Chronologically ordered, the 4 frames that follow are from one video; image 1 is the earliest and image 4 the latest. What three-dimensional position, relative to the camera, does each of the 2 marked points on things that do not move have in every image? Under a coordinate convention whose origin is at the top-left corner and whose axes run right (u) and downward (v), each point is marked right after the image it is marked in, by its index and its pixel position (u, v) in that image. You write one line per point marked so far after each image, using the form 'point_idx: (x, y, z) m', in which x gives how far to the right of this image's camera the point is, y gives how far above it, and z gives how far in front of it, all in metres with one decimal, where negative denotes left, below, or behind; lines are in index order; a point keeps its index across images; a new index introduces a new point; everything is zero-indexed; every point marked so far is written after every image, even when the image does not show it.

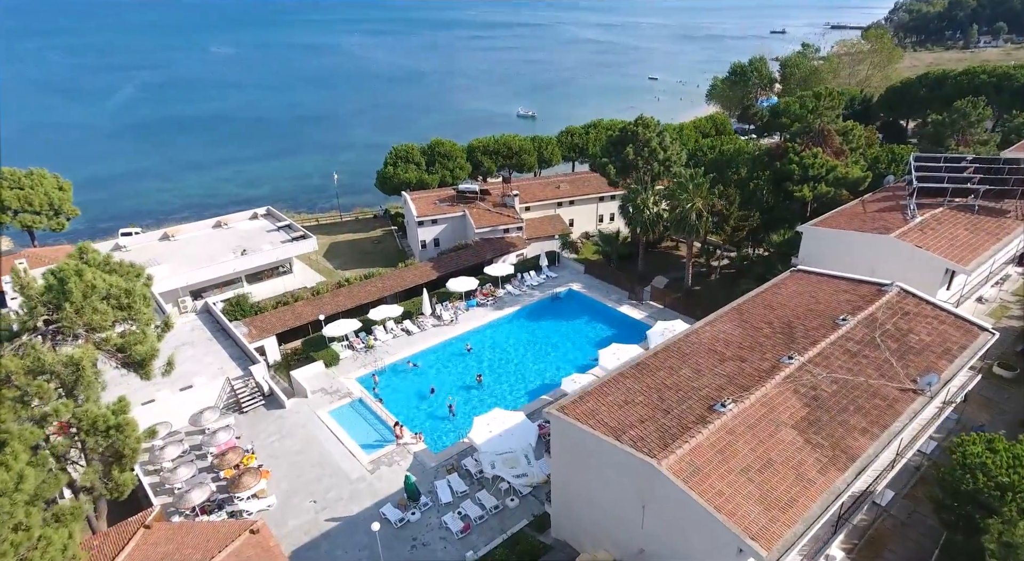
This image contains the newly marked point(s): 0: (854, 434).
0: (+11.6, -5.2, +20.0) m
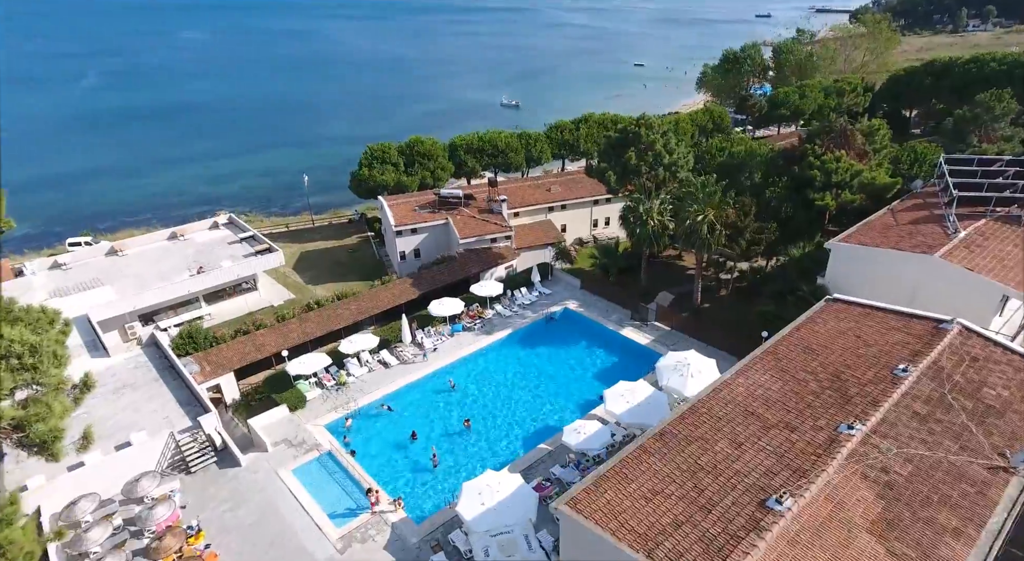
0: (+11.6, -6.9, +15.8) m
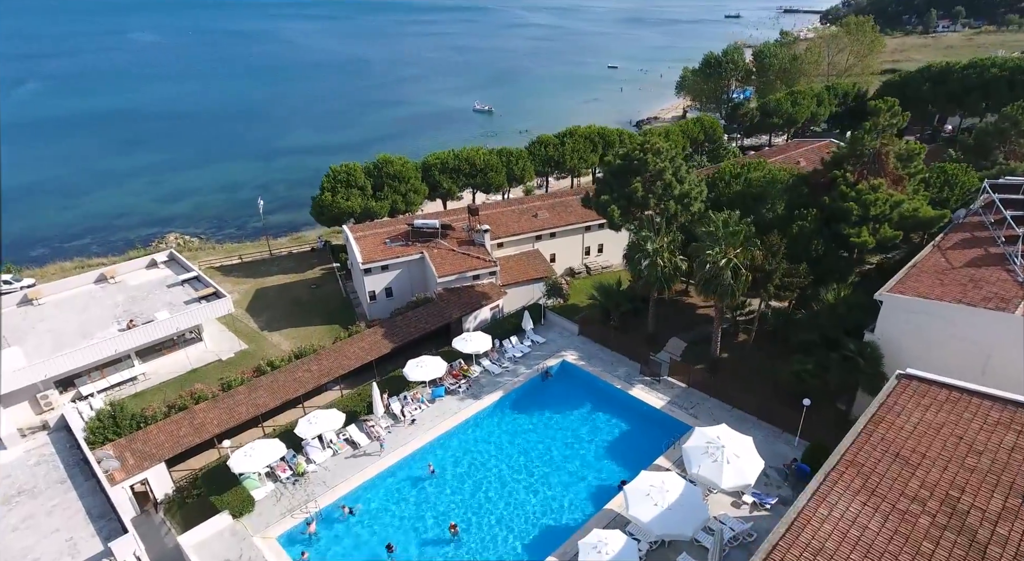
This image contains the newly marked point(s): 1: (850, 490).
0: (+12.3, -9.7, +10.6) m
1: (+9.9, -6.2, +17.1) m
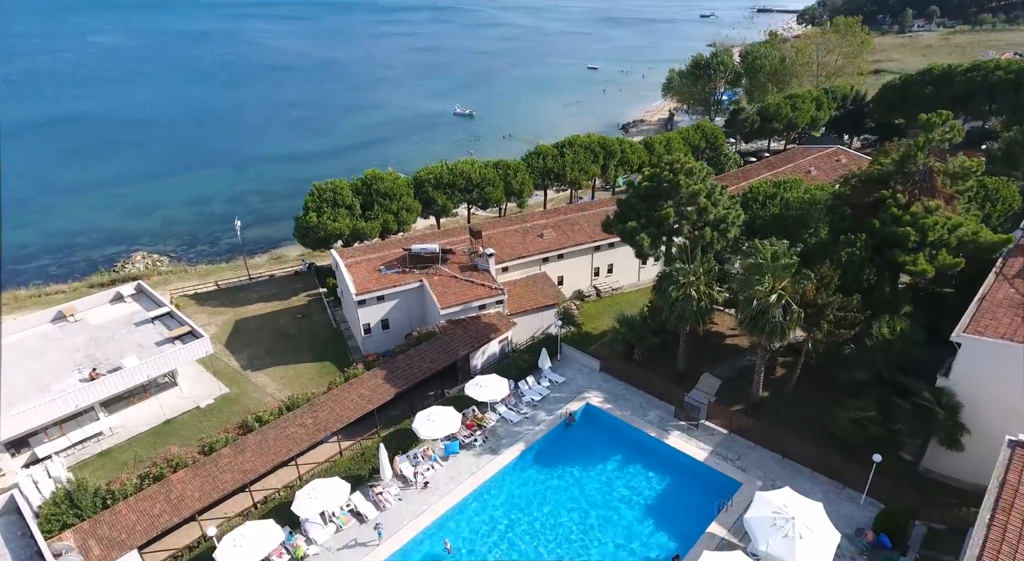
0: (+14.4, -11.4, +7.4) m
1: (+11.7, -8.0, +13.9) m
